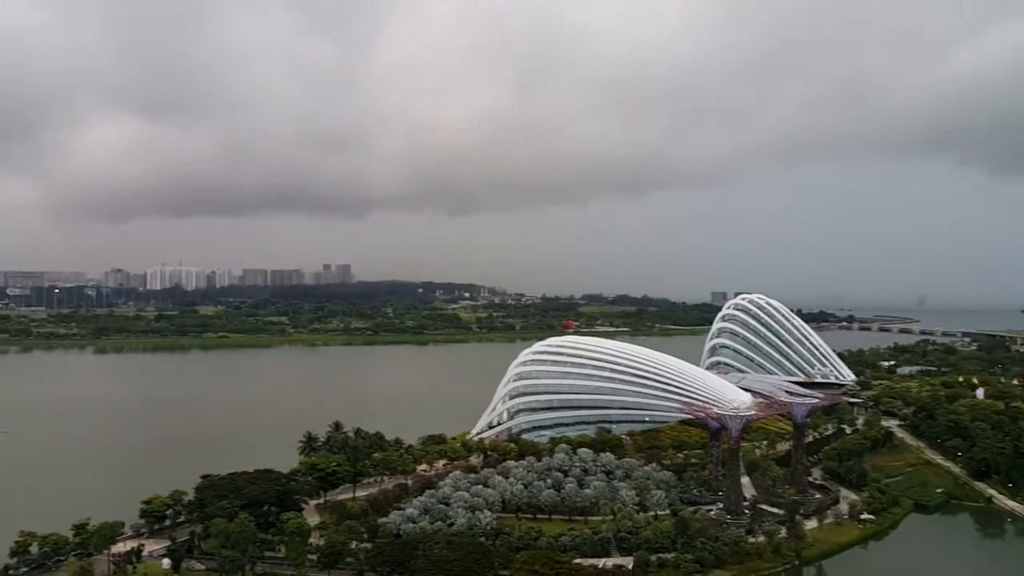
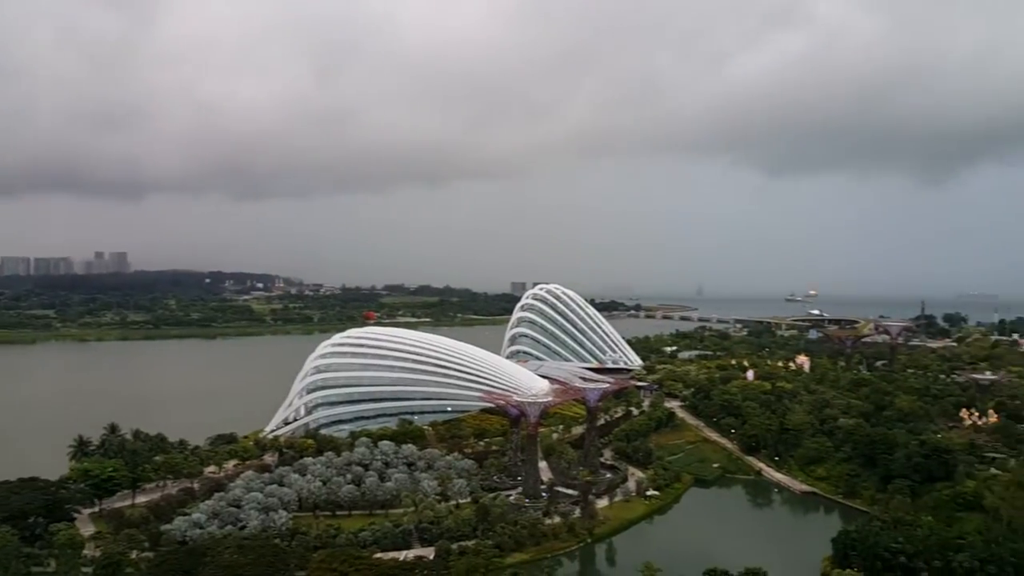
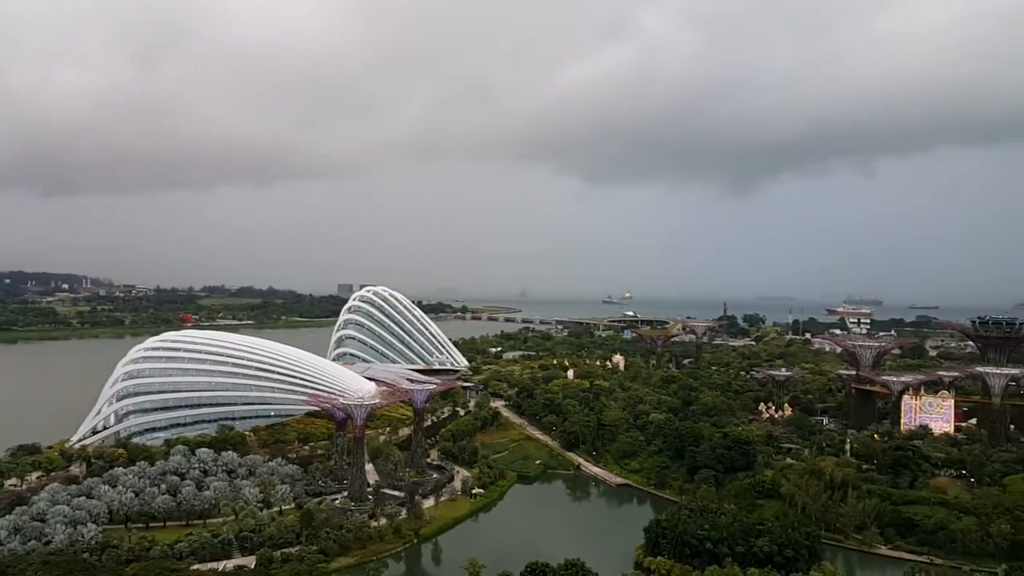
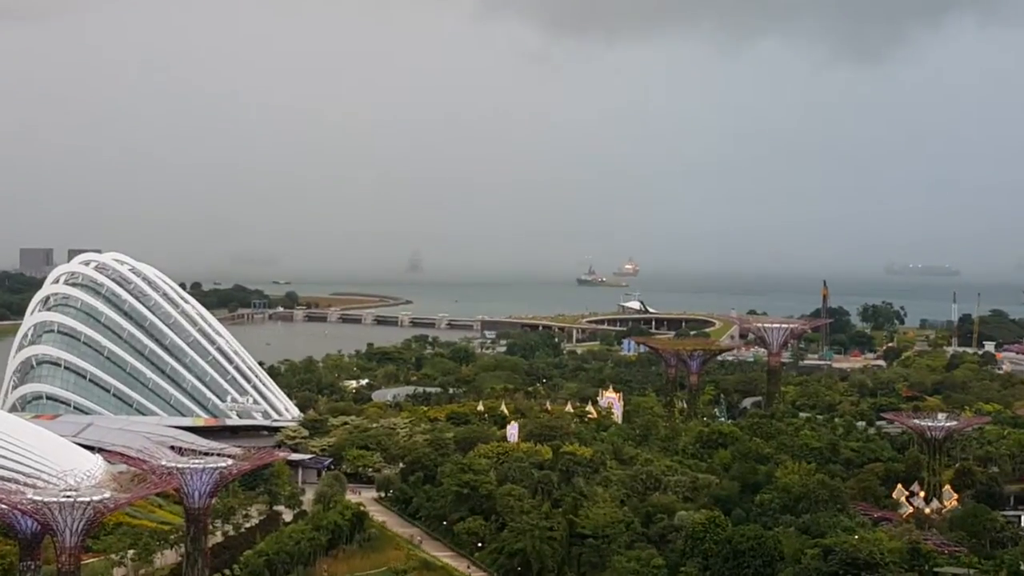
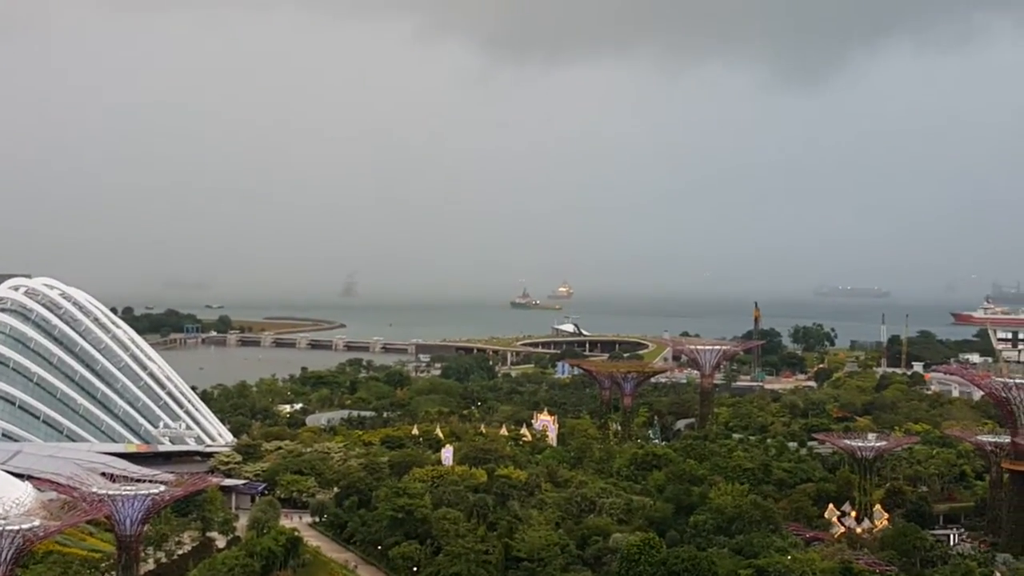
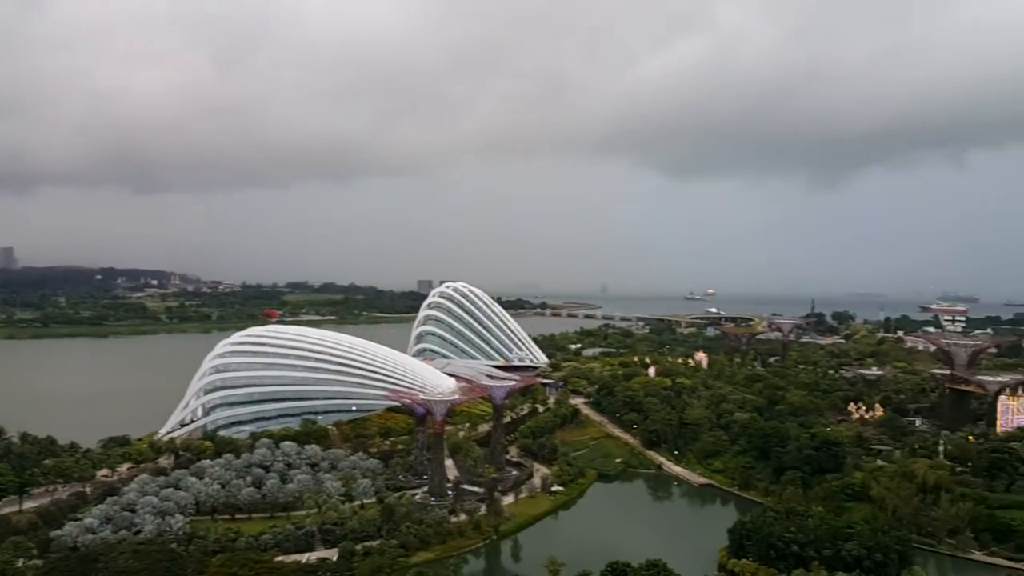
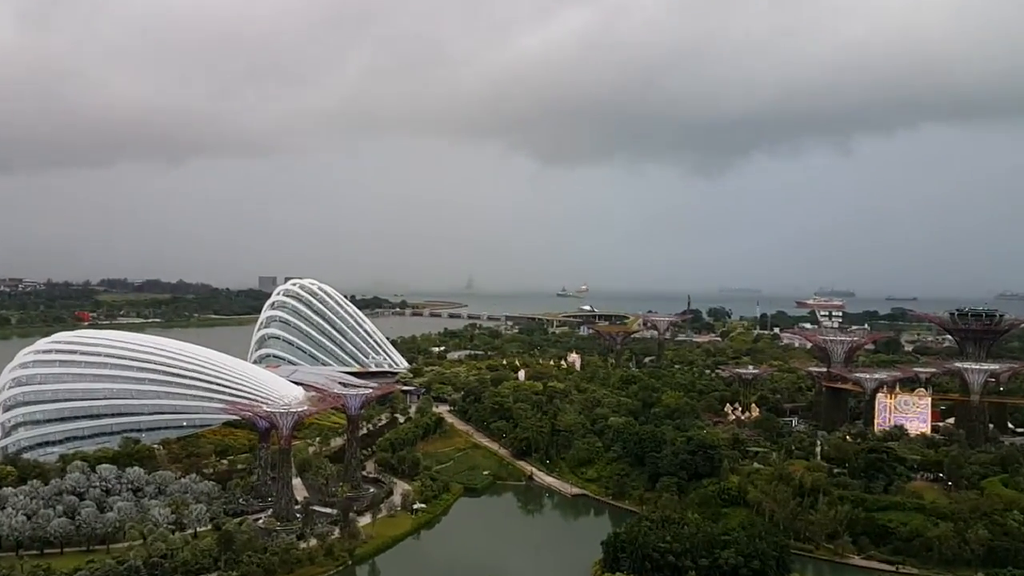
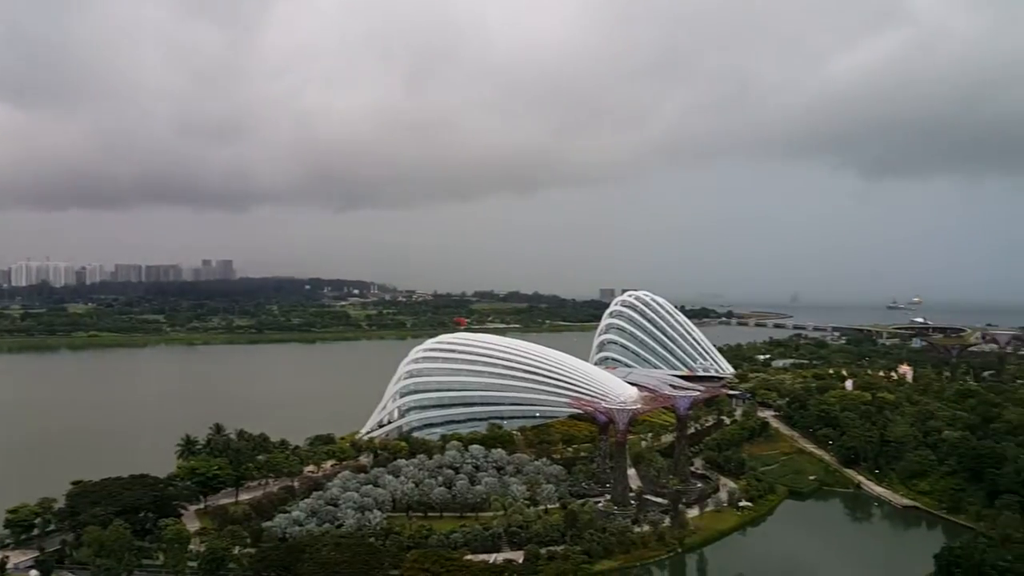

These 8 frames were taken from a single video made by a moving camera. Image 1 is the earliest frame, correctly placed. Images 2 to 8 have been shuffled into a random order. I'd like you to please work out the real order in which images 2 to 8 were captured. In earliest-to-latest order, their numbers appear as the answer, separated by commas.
8, 2, 6, 3, 7, 4, 5
